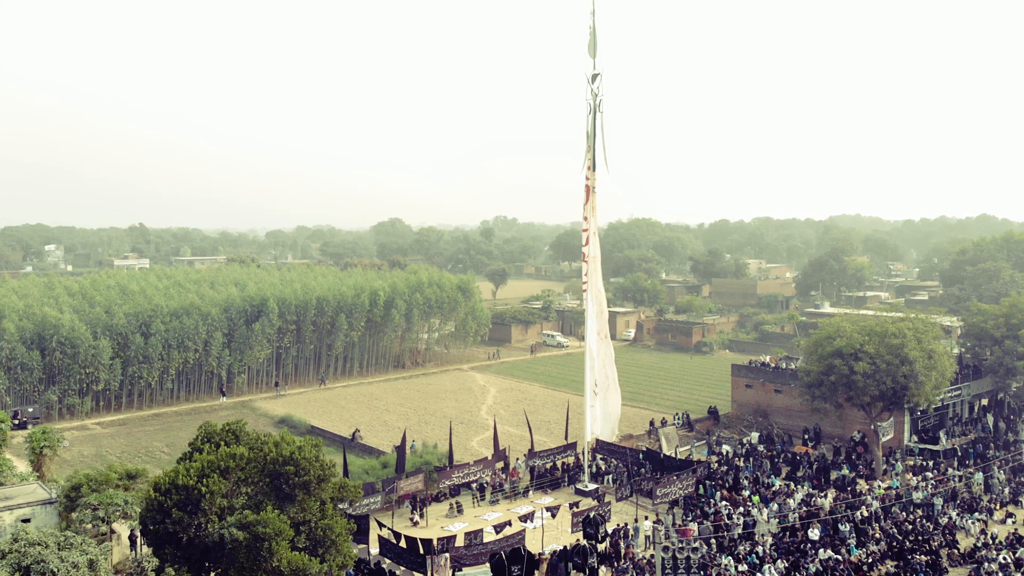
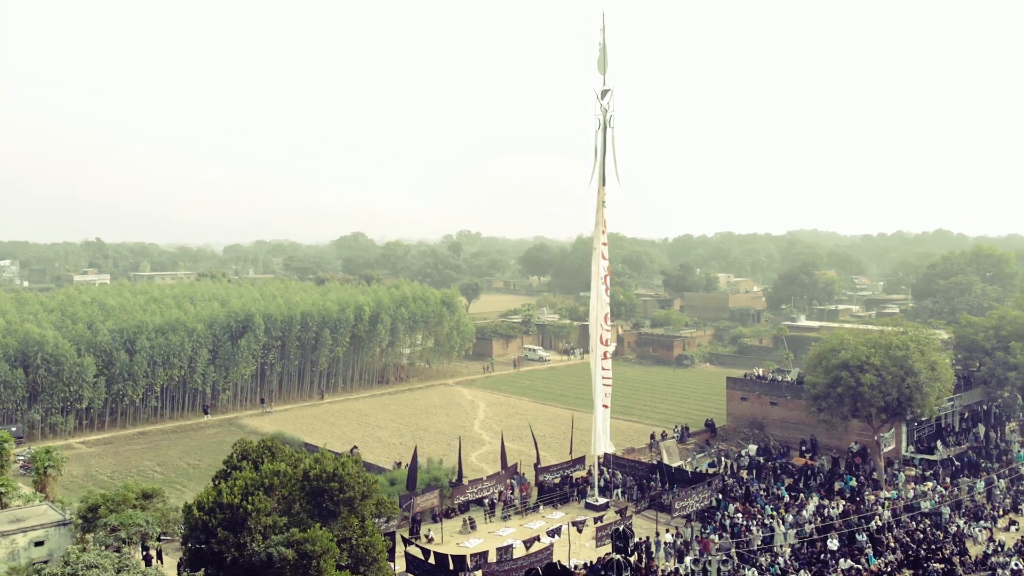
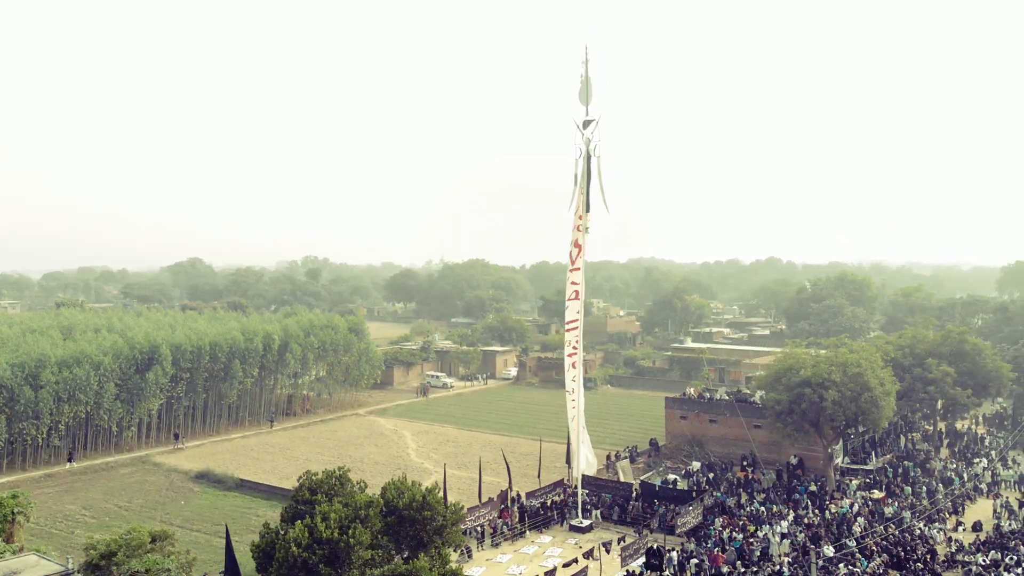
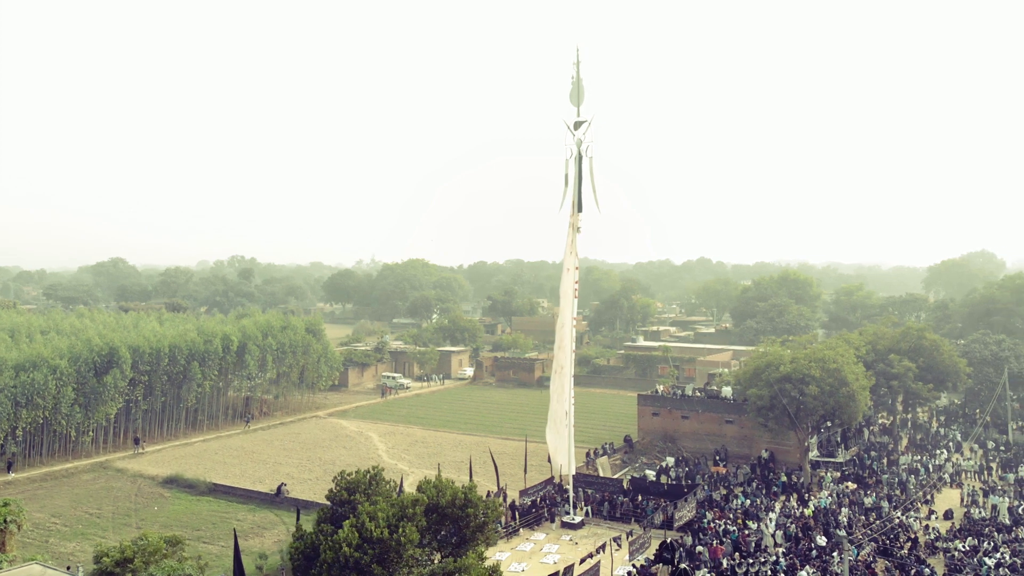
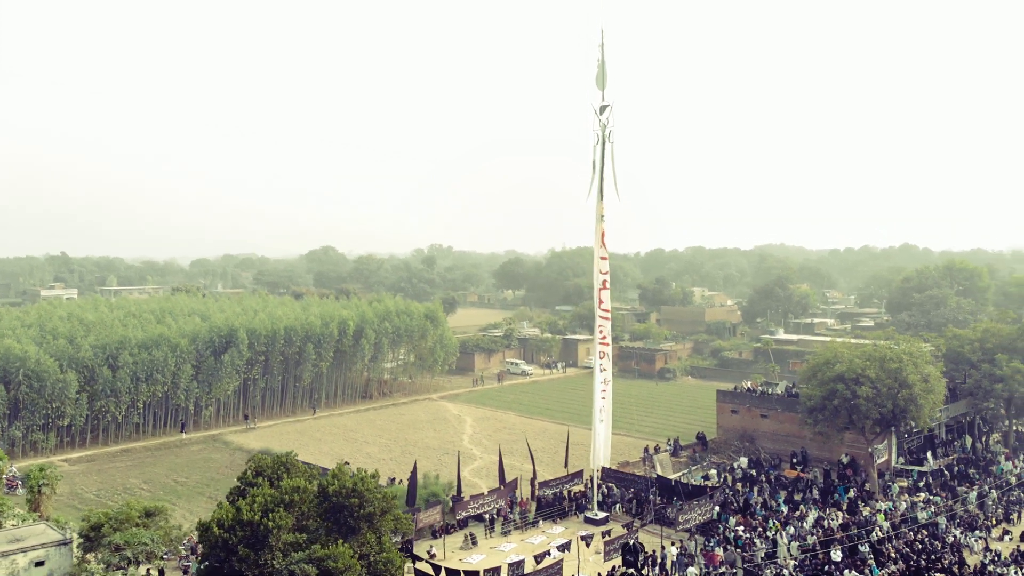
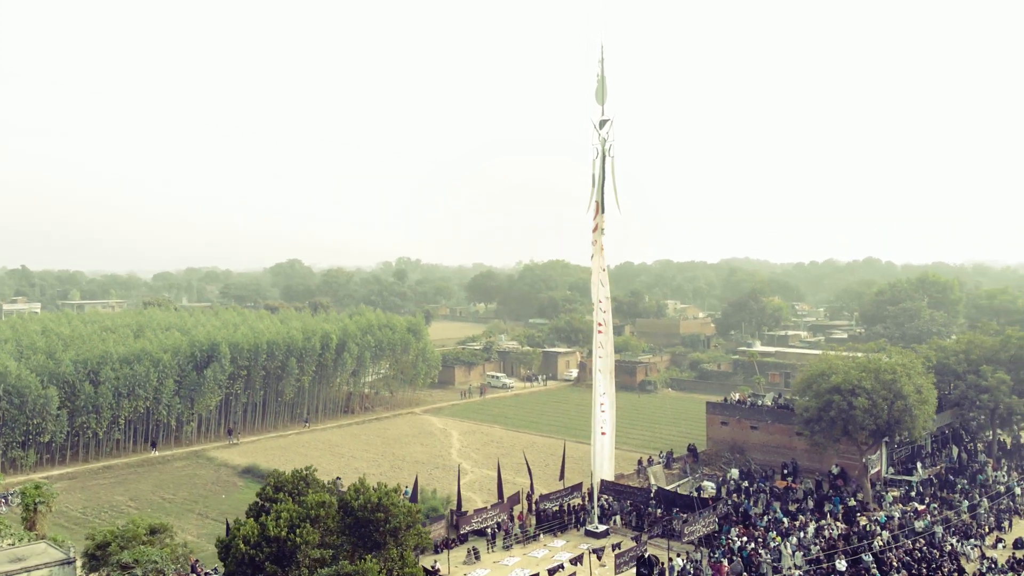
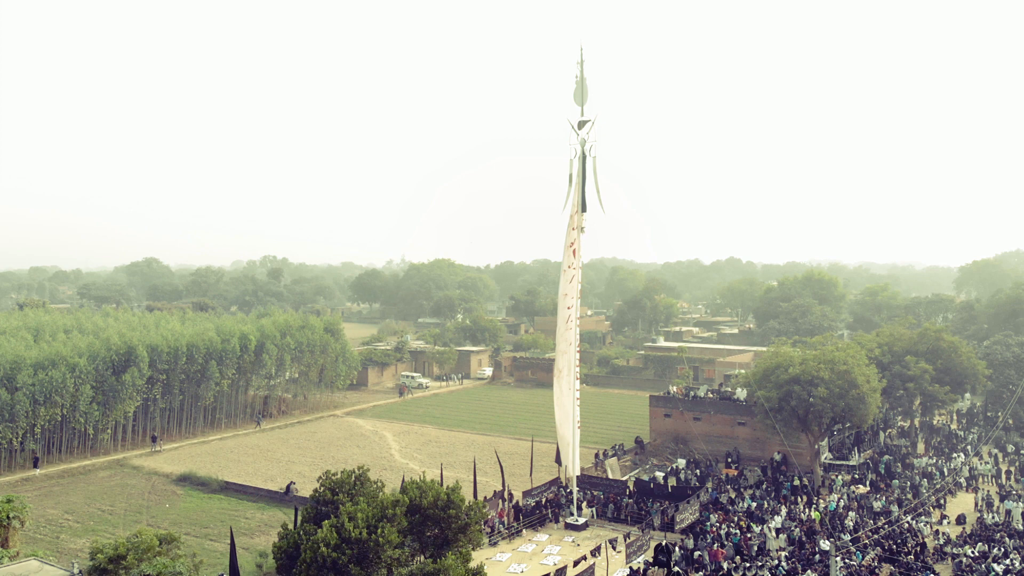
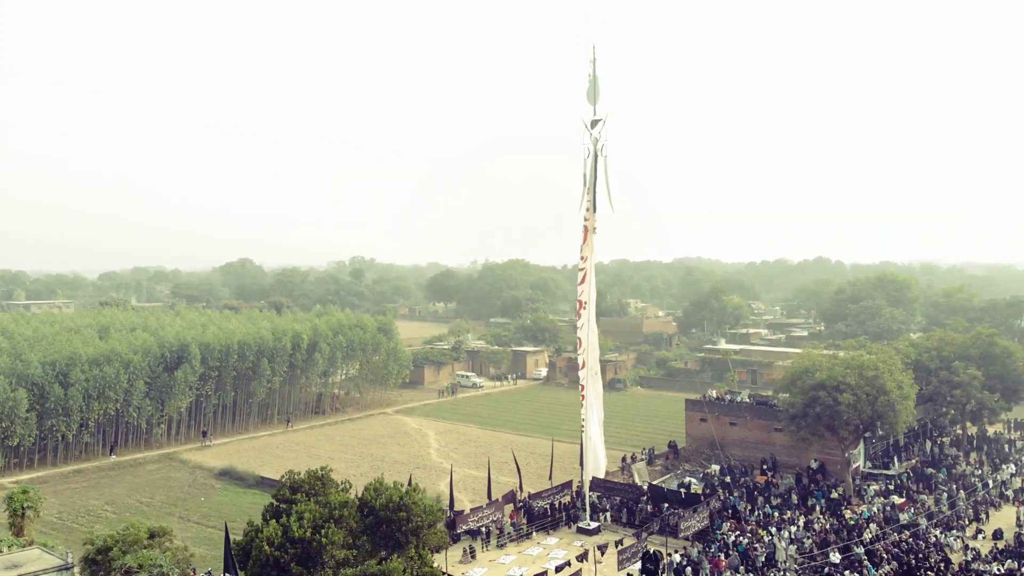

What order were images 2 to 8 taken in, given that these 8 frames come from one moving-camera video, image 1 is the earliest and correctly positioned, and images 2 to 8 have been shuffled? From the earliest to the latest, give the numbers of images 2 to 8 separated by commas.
2, 5, 6, 8, 3, 7, 4
